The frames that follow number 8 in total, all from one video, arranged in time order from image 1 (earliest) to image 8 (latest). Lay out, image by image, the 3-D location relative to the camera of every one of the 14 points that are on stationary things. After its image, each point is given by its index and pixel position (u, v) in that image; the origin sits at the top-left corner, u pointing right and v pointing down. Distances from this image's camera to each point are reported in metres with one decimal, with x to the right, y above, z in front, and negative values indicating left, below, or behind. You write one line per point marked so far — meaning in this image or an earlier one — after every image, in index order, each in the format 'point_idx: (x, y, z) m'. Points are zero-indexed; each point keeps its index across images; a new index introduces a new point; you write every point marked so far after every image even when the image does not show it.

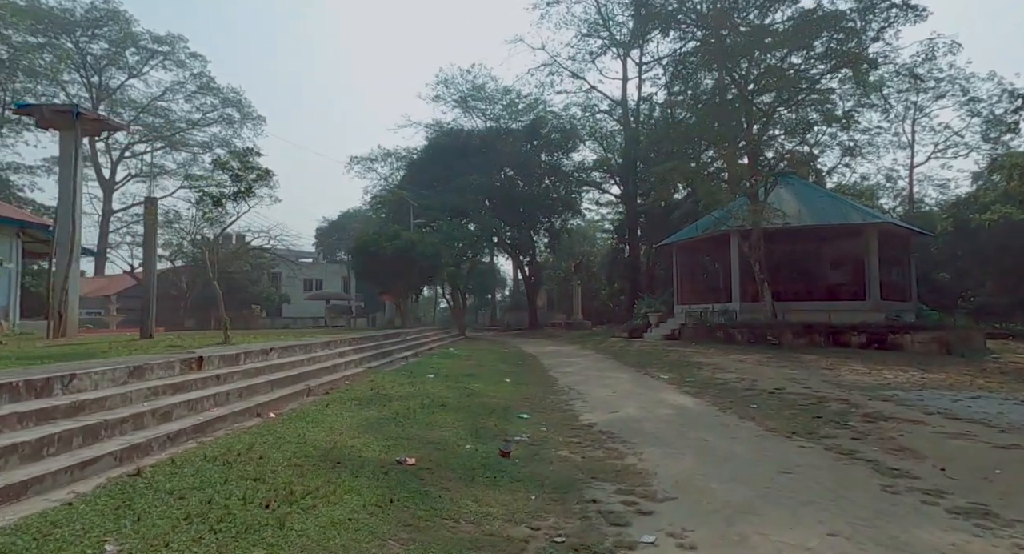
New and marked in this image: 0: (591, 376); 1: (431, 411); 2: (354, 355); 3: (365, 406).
0: (+1.4, -1.8, +11.7) m
1: (-0.9, -1.5, +7.1) m
2: (-2.6, -1.3, +10.5) m
3: (-1.6, -1.4, +7.0) m
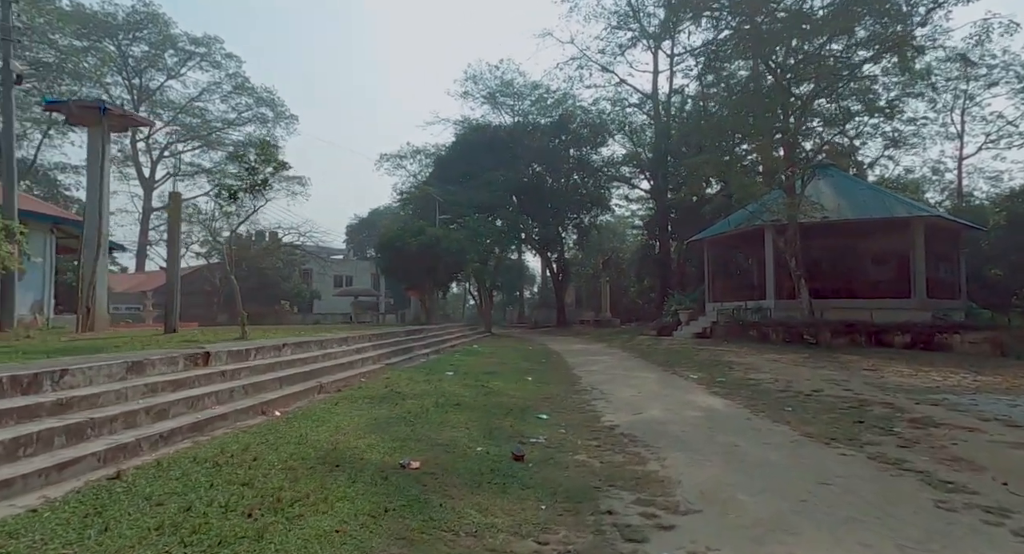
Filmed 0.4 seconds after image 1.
0: (+1.8, -1.7, +11.3) m
1: (-0.7, -1.4, +6.8) m
2: (-2.2, -1.2, +10.2) m
3: (-1.4, -1.3, +6.7) m
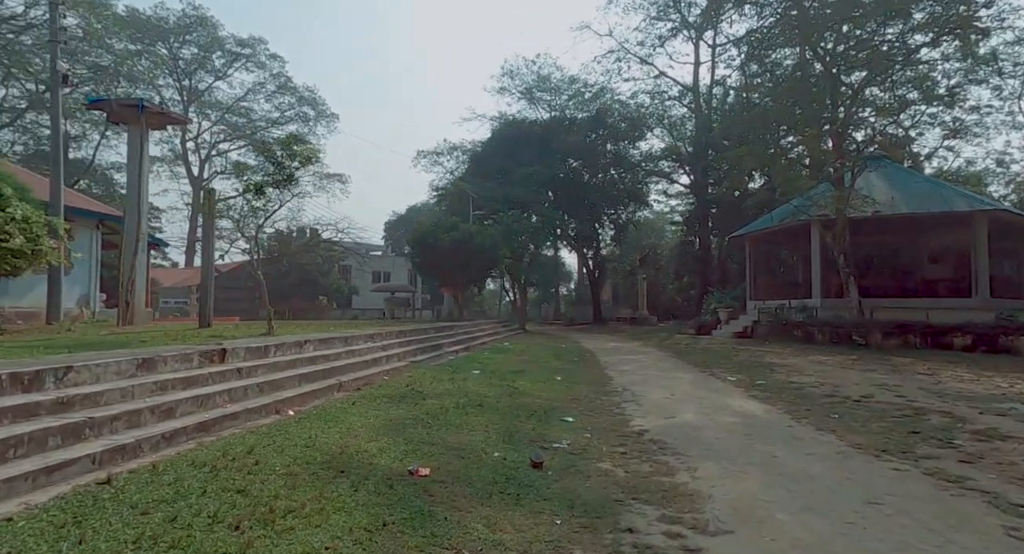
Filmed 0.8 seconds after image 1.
0: (+2.3, -1.7, +10.9) m
1: (-0.5, -1.4, +6.6) m
2: (-1.8, -1.1, +10.1) m
3: (-1.2, -1.3, +6.5) m
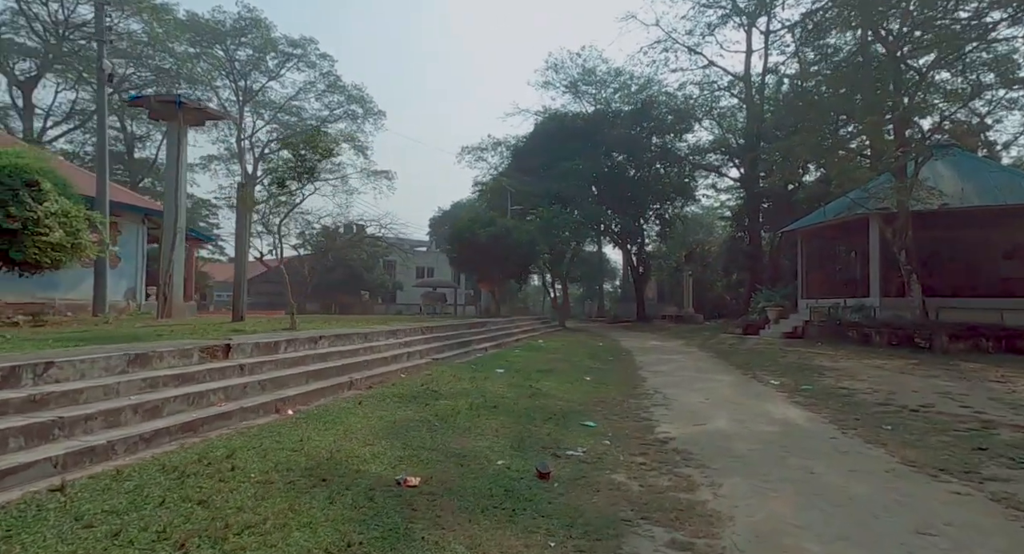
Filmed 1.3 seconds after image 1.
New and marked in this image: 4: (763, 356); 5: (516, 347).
0: (+2.8, -1.6, +10.3) m
1: (-0.3, -1.3, +6.2) m
2: (-1.3, -1.1, +9.8) m
3: (-1.0, -1.2, +6.2) m
4: (+5.4, -1.7, +13.7) m
5: (+0.1, -1.4, +13.1) m
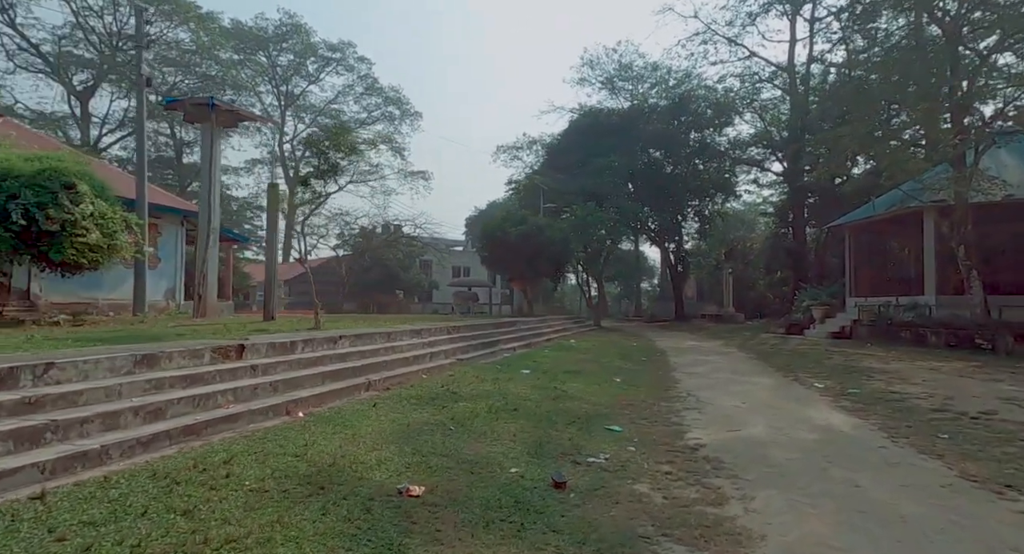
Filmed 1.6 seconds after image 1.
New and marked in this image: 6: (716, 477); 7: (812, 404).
0: (+3.2, -1.6, +9.8) m
1: (-0.1, -1.3, +5.9) m
2: (-0.9, -1.0, +9.6) m
3: (-0.8, -1.2, +6.0) m
4: (+6.0, -1.6, +13.0) m
5: (+0.7, -1.4, +12.8) m
6: (+1.5, -1.5, +4.7) m
7: (+3.7, -1.5, +7.8) m
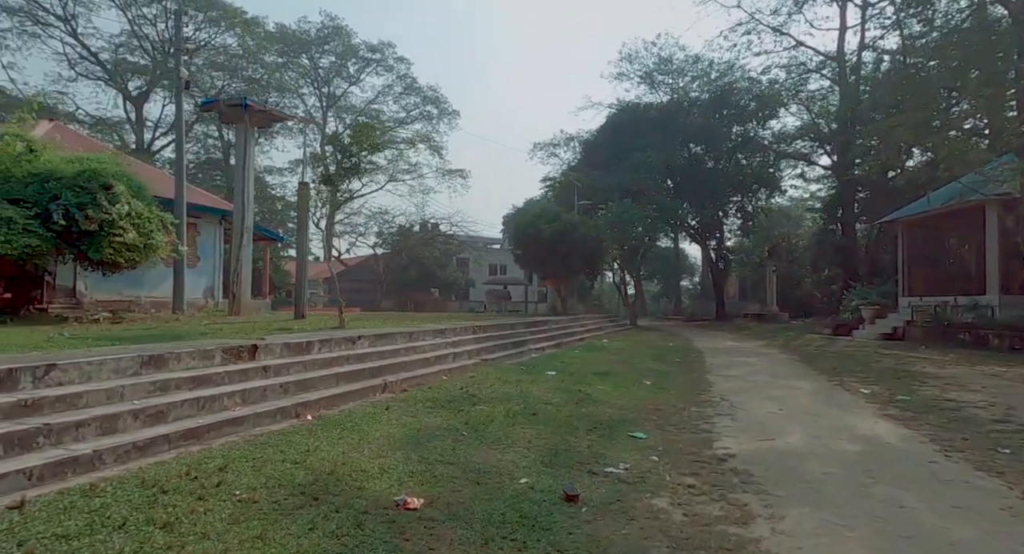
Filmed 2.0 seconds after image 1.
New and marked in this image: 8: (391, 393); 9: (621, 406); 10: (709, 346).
0: (+3.6, -1.6, +9.4) m
1: (0.0, -1.3, +5.7) m
2: (-0.6, -1.0, +9.4) m
3: (-0.7, -1.2, +5.8) m
4: (+6.6, -1.6, +12.4) m
5: (+1.3, -1.4, +12.5) m
6: (+1.6, -1.5, +4.4) m
7: (+3.9, -1.5, +7.4) m
8: (-1.2, -1.2, +6.5) m
9: (+1.2, -1.4, +7.1) m
10: (+4.9, -1.7, +15.8) m
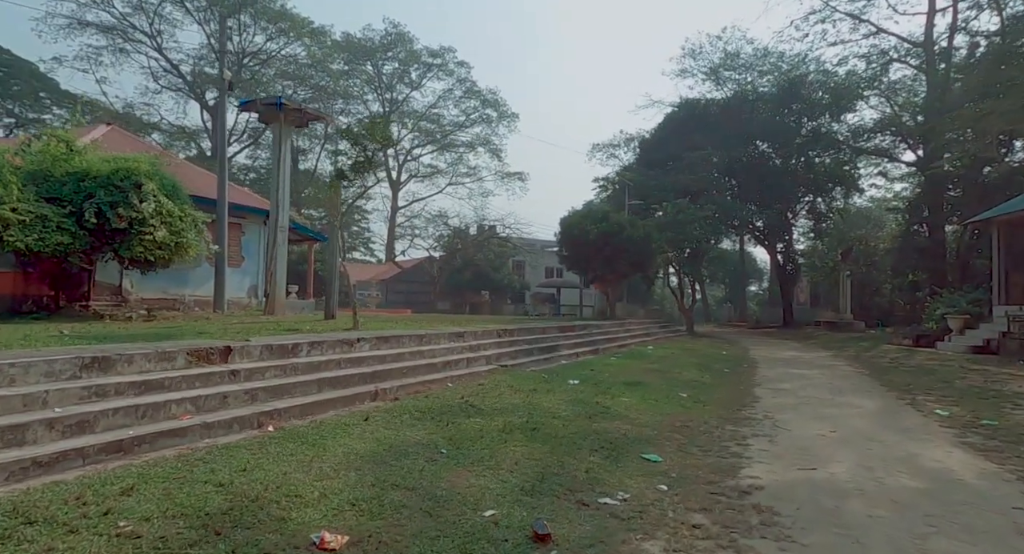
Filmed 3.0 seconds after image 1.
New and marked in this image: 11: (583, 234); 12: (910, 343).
0: (+3.9, -1.6, +8.3) m
1: (0.0, -1.3, +5.0) m
2: (-0.2, -1.0, +8.7) m
3: (-0.7, -1.2, +5.2) m
4: (+7.2, -1.6, +11.1) m
5: (+1.9, -1.4, +11.7) m
6: (+1.4, -1.4, +3.5) m
7: (+4.0, -1.5, +6.3) m
8: (-1.2, -1.1, +5.9) m
9: (+1.3, -1.4, +6.3) m
10: (+5.8, -1.8, +14.6) m
11: (+2.2, +1.3, +19.2) m
12: (+11.3, -1.8, +18.4) m
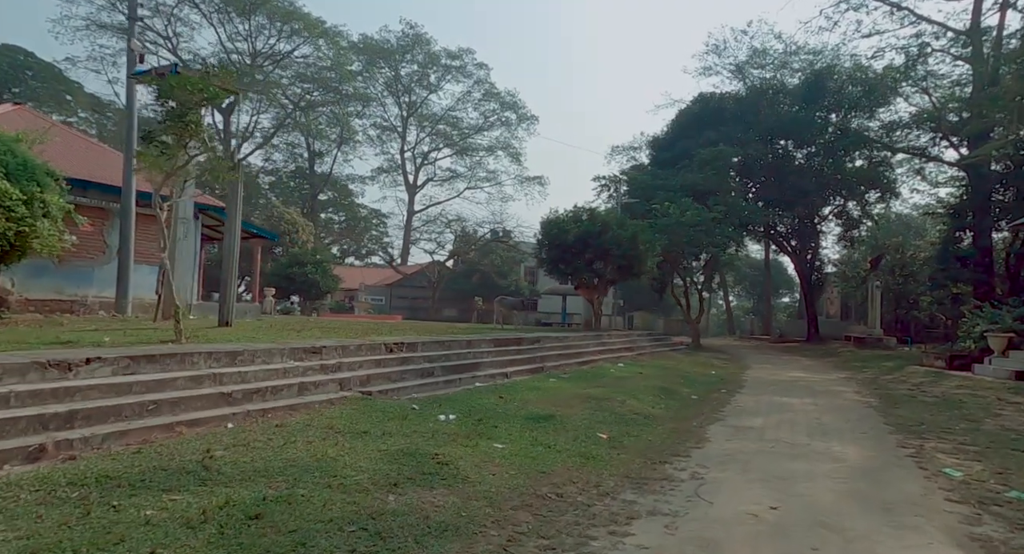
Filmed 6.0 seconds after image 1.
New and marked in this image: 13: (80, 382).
0: (+2.6, -1.6, +6.1) m
1: (-1.6, -1.2, +3.1) m
2: (-1.6, -1.0, +6.8) m
3: (-2.2, -1.1, +3.3) m
4: (+6.0, -1.8, +8.7) m
5: (+0.7, -1.5, +9.6) m
6: (-0.2, -1.4, +1.5) m
7: (+2.6, -1.6, +4.1) m
8: (-2.6, -1.1, +4.0) m
9: (-0.2, -1.4, +4.3) m
10: (+4.8, -1.9, +12.3) m
11: (+1.5, +1.1, +17.1) m
12: (+10.5, -2.1, +15.8) m
13: (-3.0, -0.7, +4.7) m
